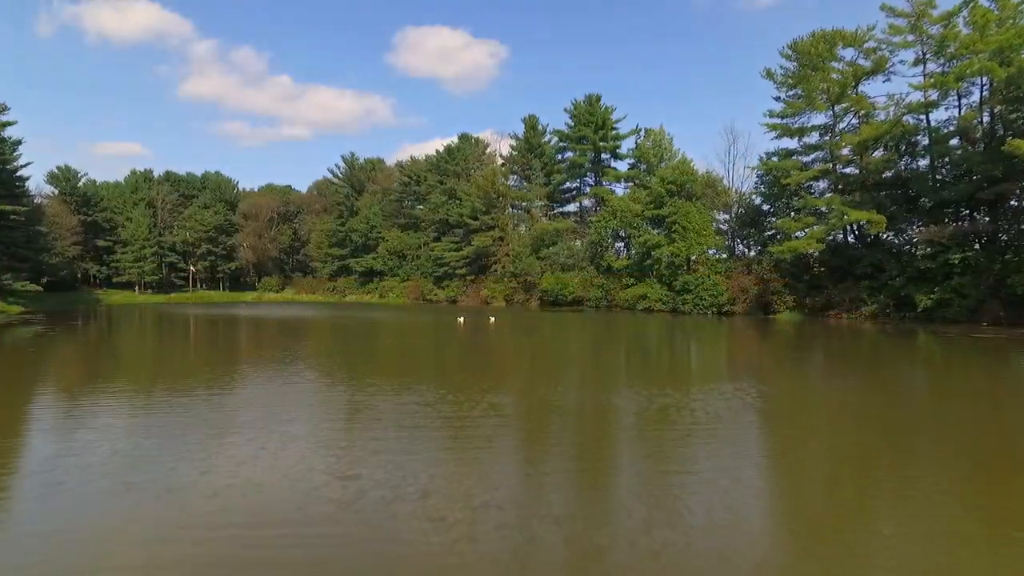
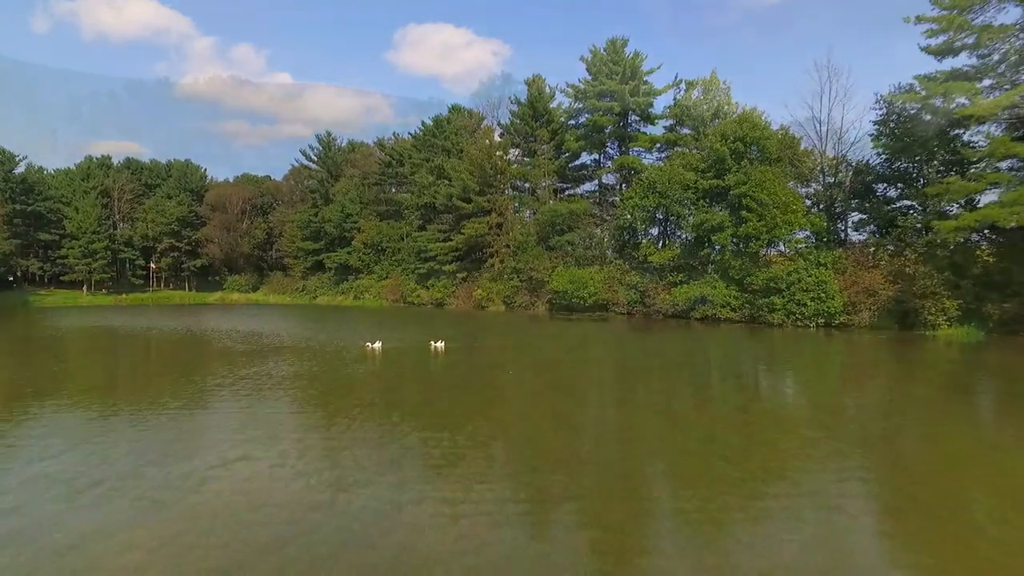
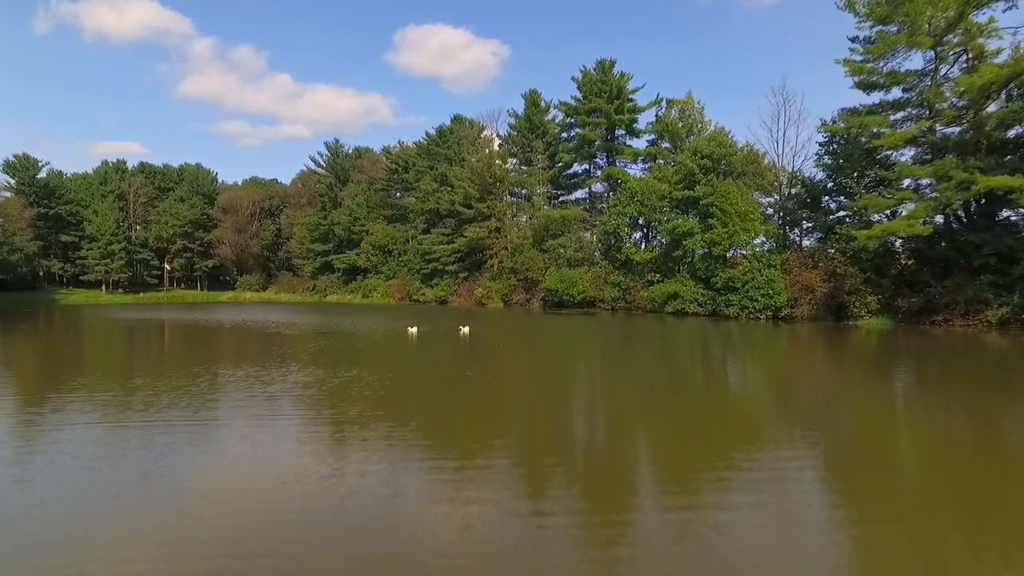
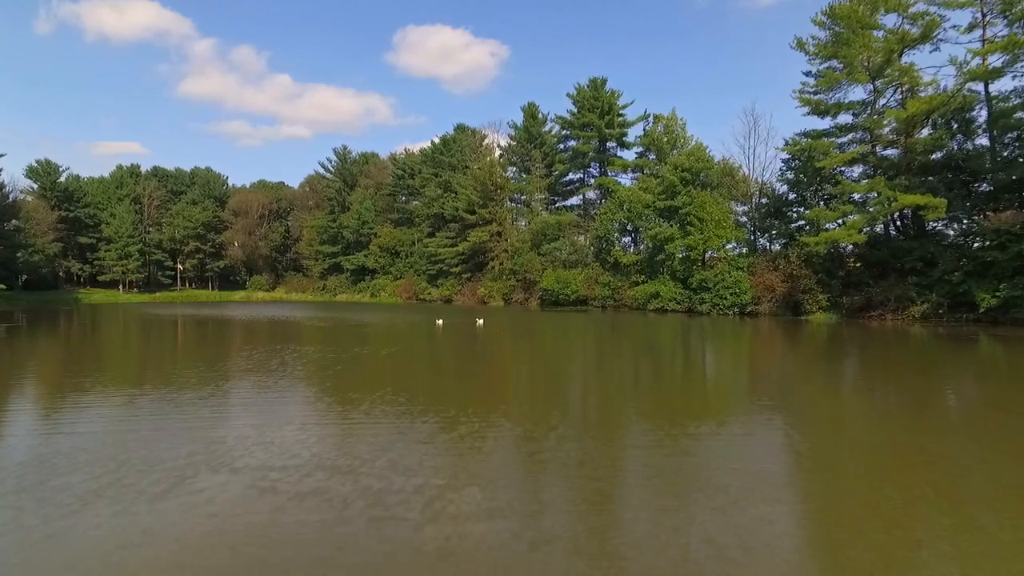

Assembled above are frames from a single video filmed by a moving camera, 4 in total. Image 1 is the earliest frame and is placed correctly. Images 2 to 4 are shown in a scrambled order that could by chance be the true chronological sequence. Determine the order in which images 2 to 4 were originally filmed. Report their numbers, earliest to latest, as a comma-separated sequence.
4, 3, 2
